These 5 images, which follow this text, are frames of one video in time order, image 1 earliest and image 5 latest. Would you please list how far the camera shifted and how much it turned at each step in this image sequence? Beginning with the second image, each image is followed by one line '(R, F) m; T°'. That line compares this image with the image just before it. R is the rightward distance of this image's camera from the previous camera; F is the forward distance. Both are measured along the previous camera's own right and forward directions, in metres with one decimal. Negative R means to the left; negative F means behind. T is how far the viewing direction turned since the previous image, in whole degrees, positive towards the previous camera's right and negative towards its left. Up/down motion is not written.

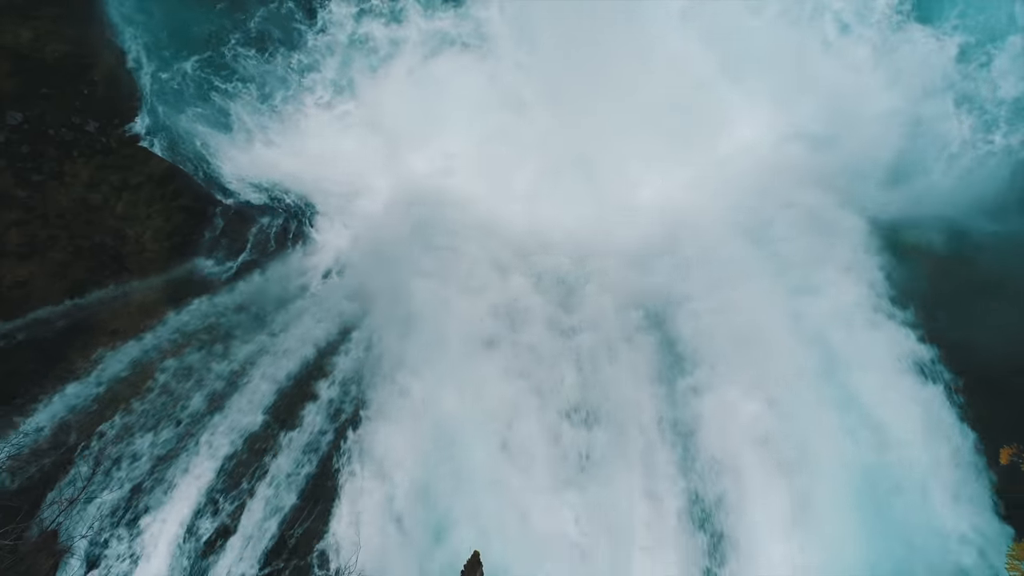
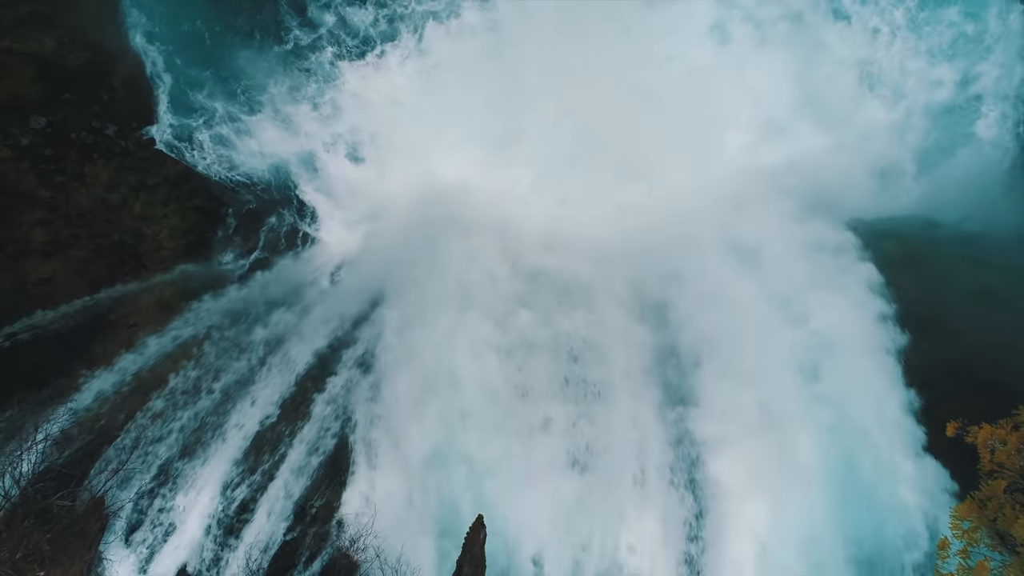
(0.0, -1.2) m; 0°
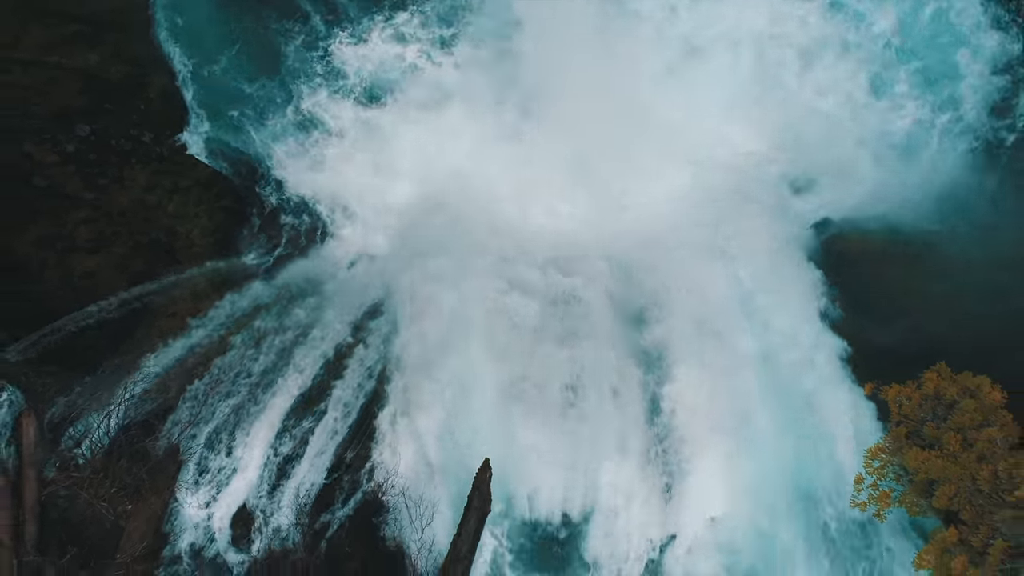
(0.0, -2.6) m; 0°
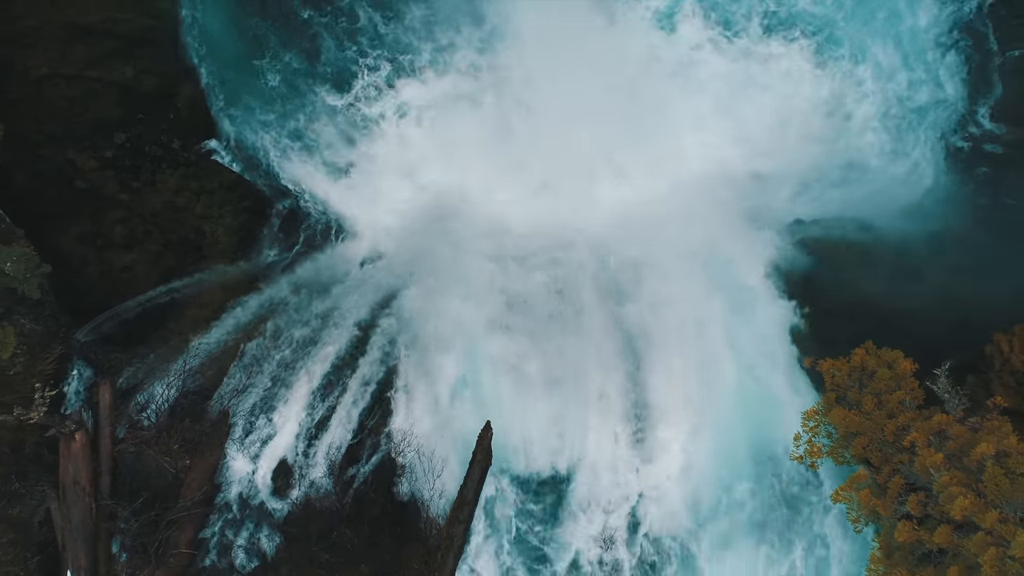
(+0.1, -2.6) m; 0°
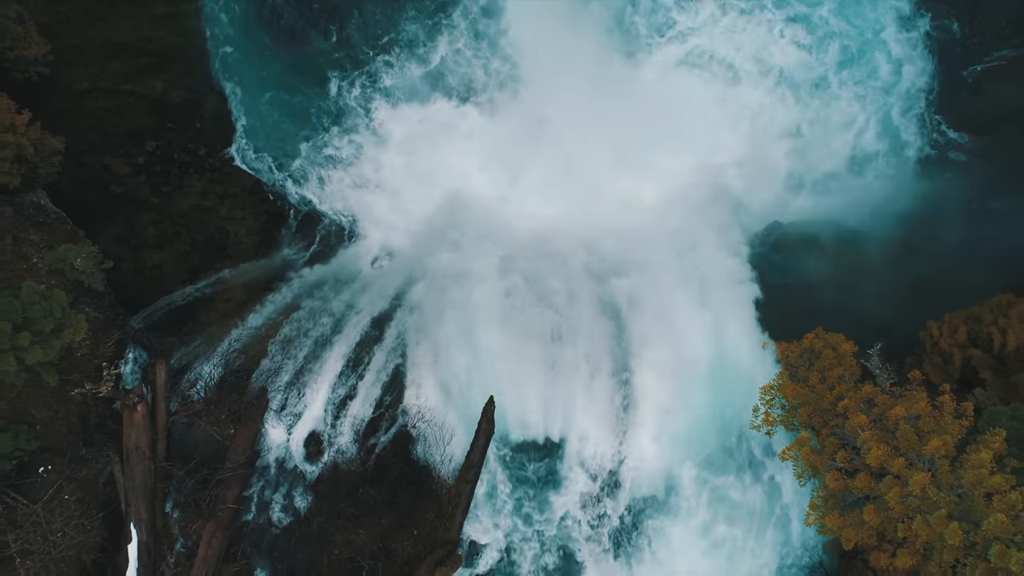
(0.0, -2.6) m; 0°
